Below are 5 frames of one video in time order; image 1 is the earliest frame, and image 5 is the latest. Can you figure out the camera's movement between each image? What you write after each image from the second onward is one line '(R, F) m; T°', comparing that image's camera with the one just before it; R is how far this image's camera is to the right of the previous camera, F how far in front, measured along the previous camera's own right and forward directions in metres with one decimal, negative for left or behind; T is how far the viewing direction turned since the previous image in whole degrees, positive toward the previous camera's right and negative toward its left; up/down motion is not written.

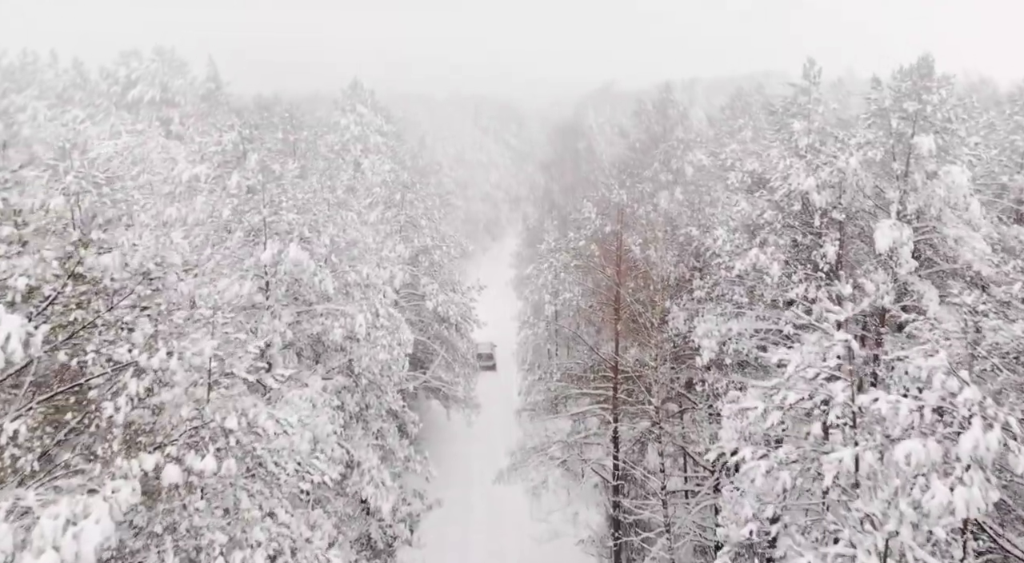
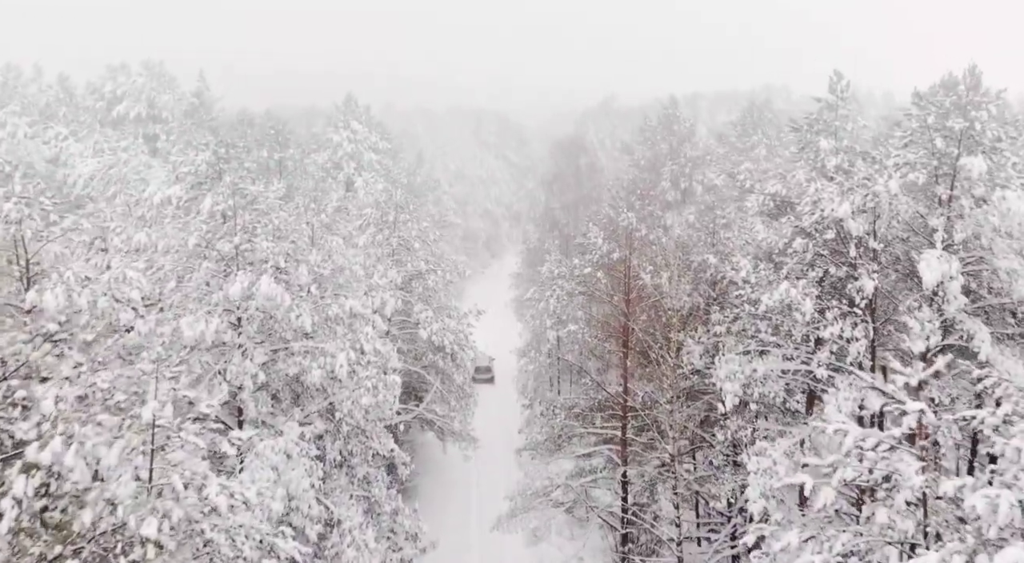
(0.0, +1.4) m; 0°
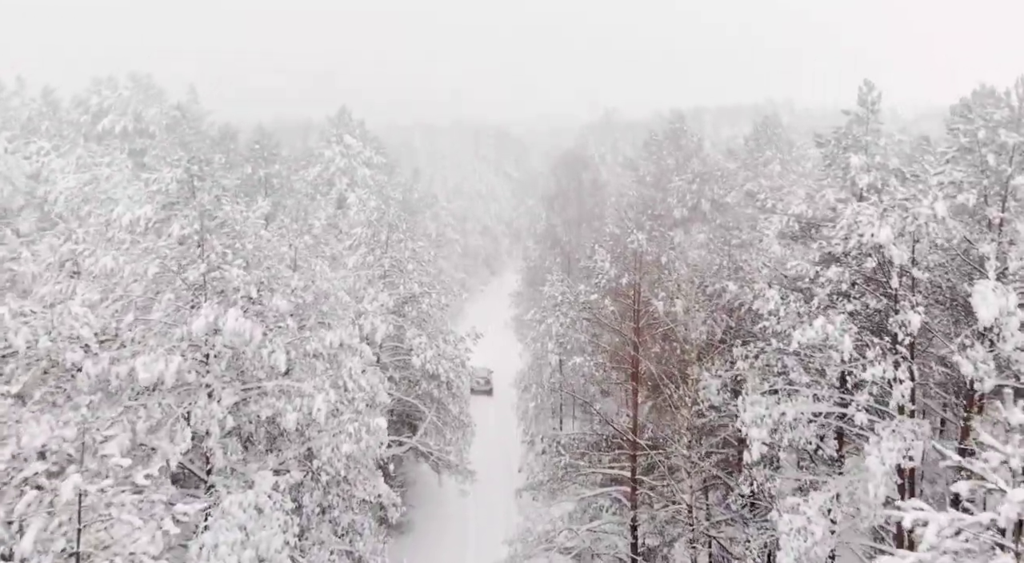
(0.0, +1.3) m; 0°
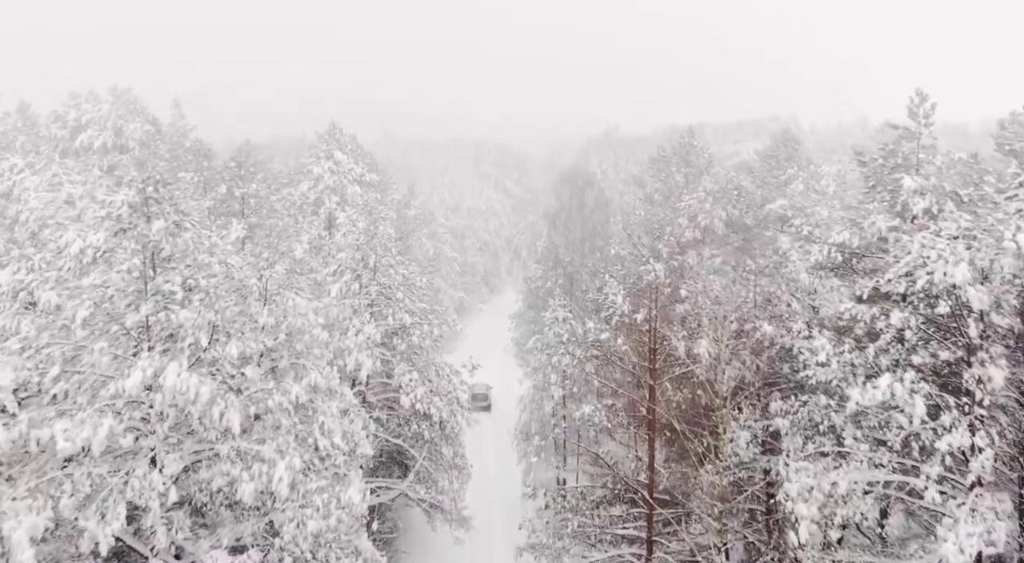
(0.0, +1.7) m; 0°
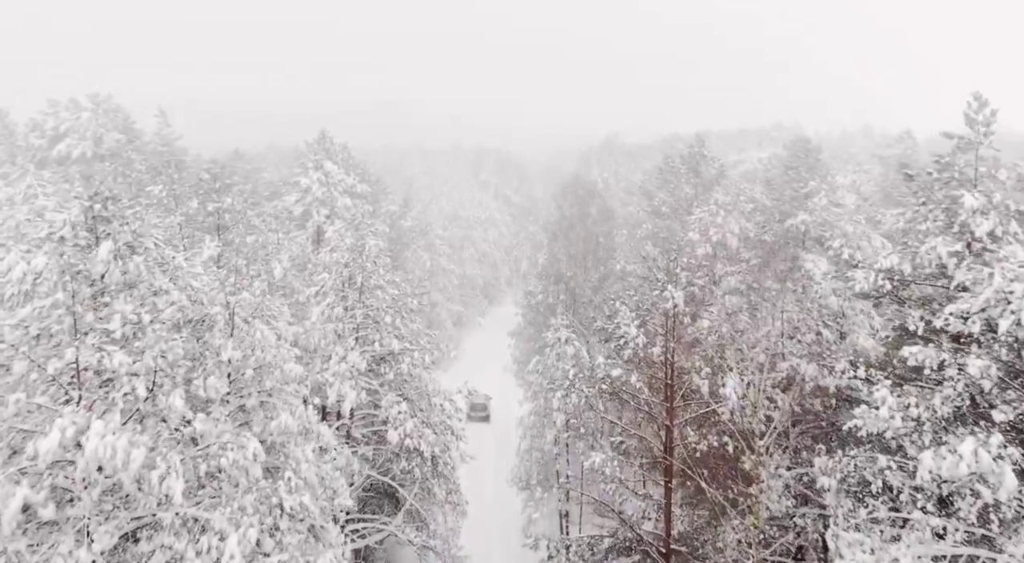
(0.0, +1.4) m; 0°
